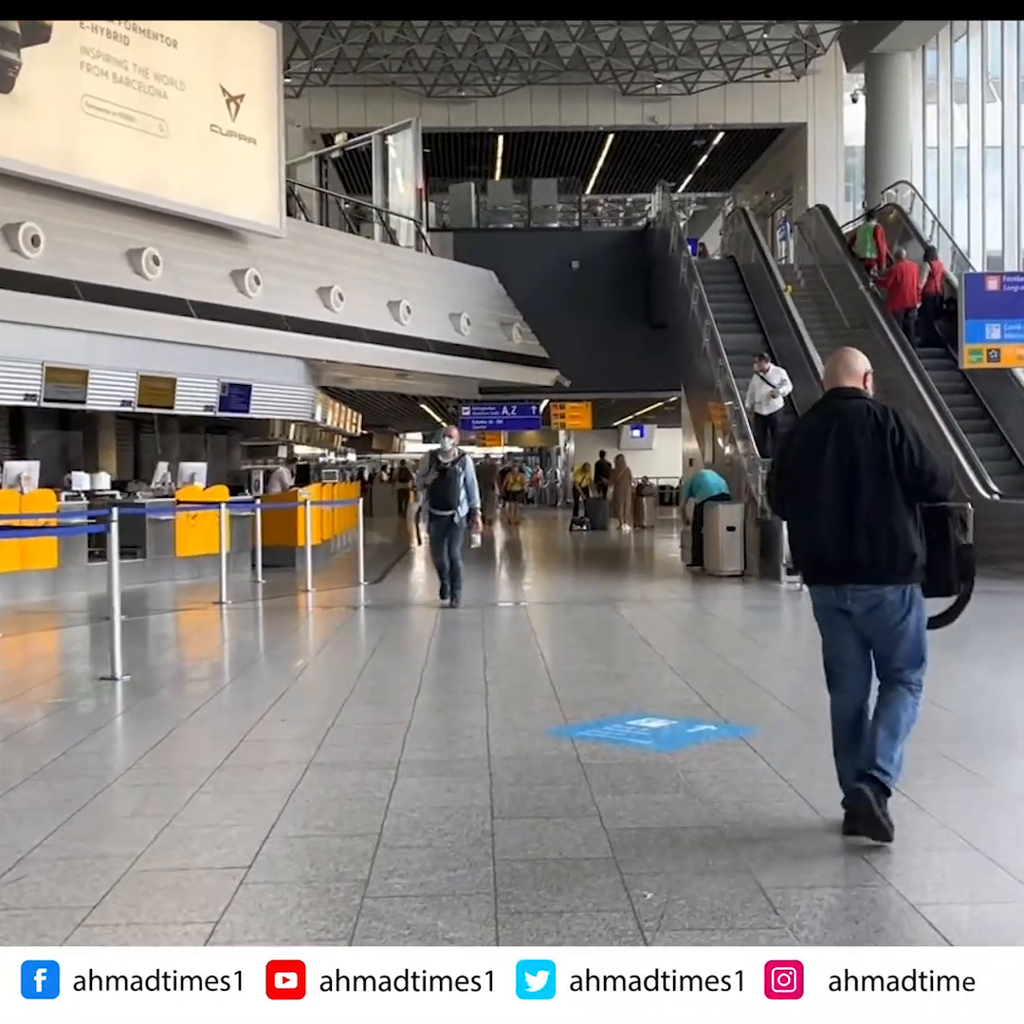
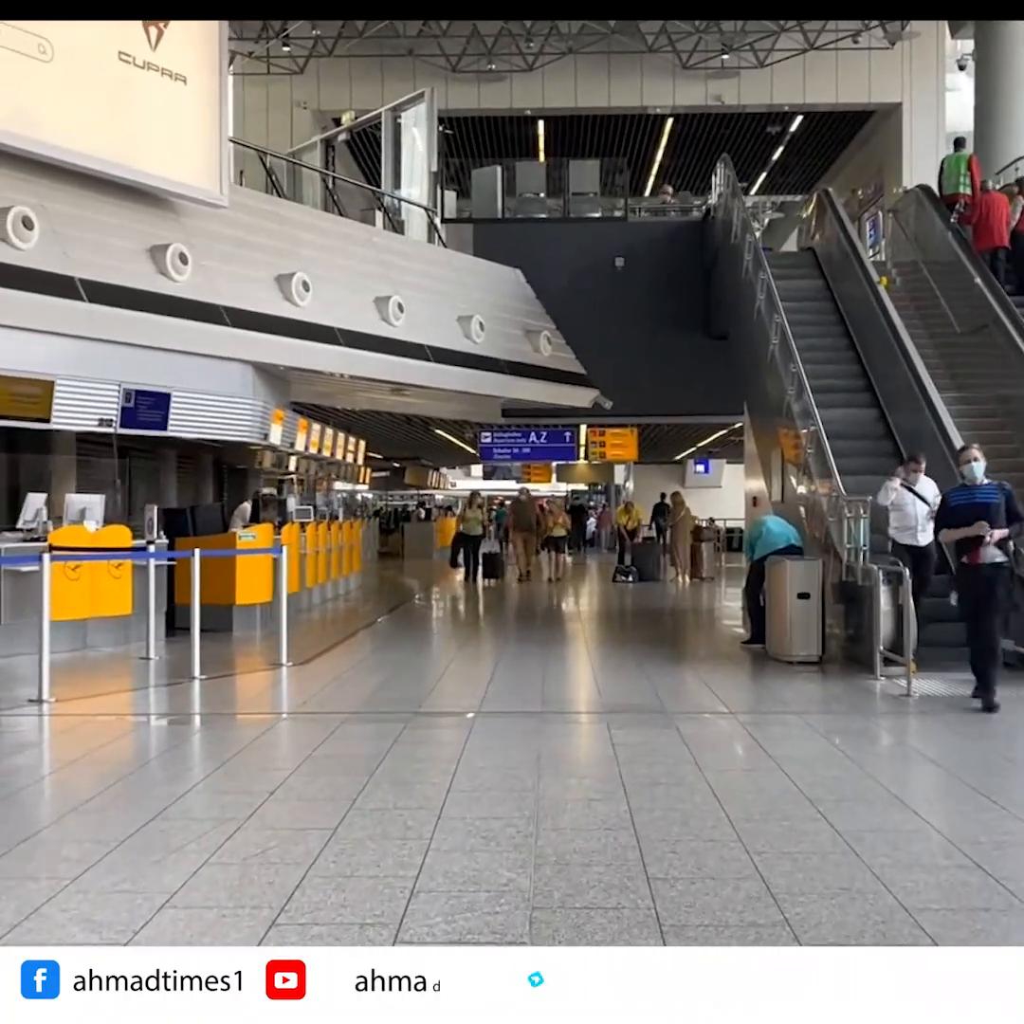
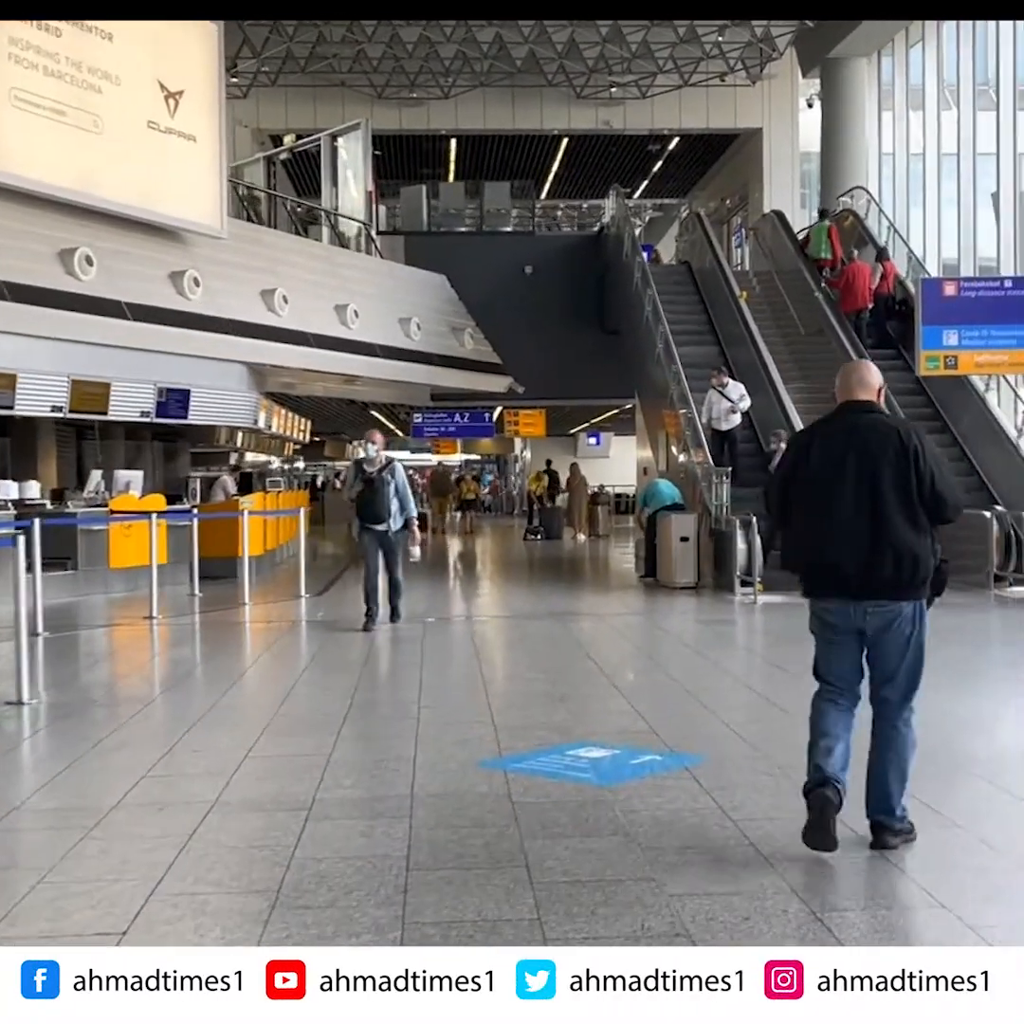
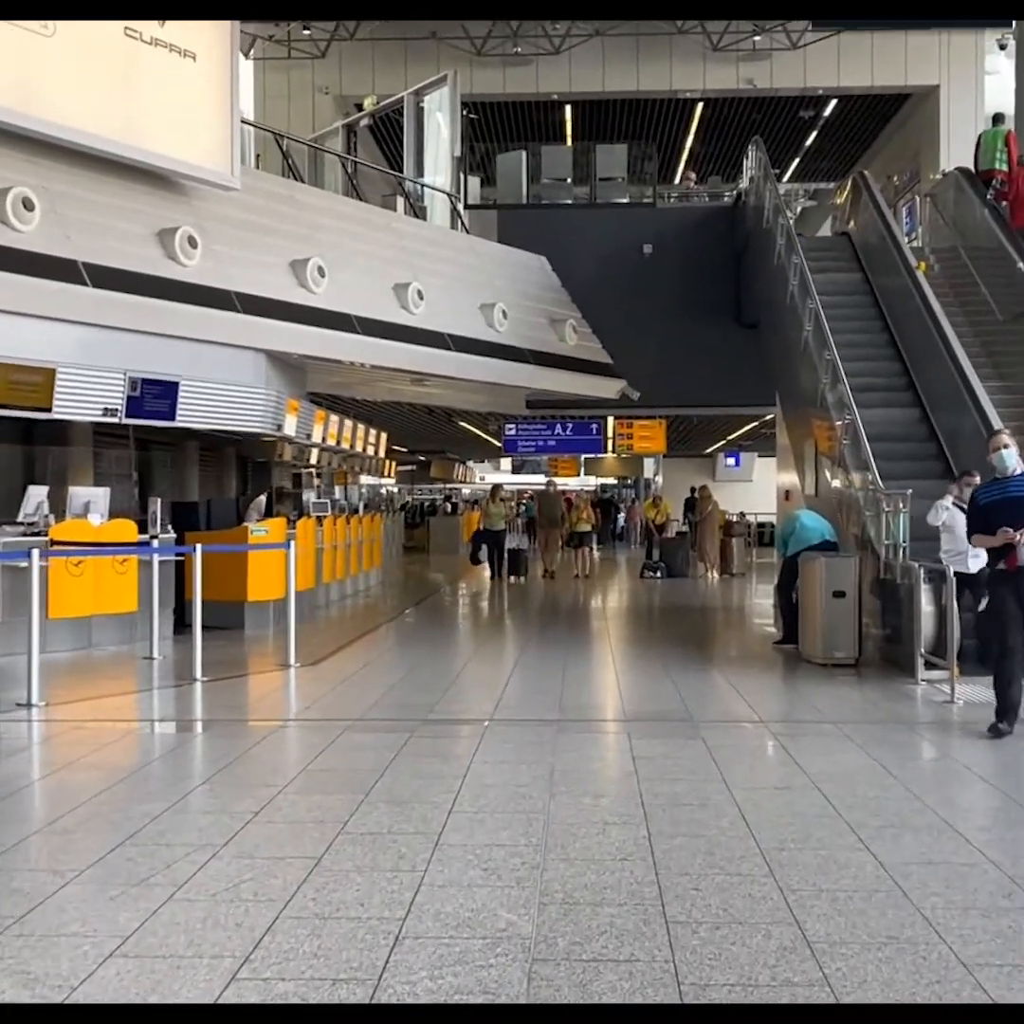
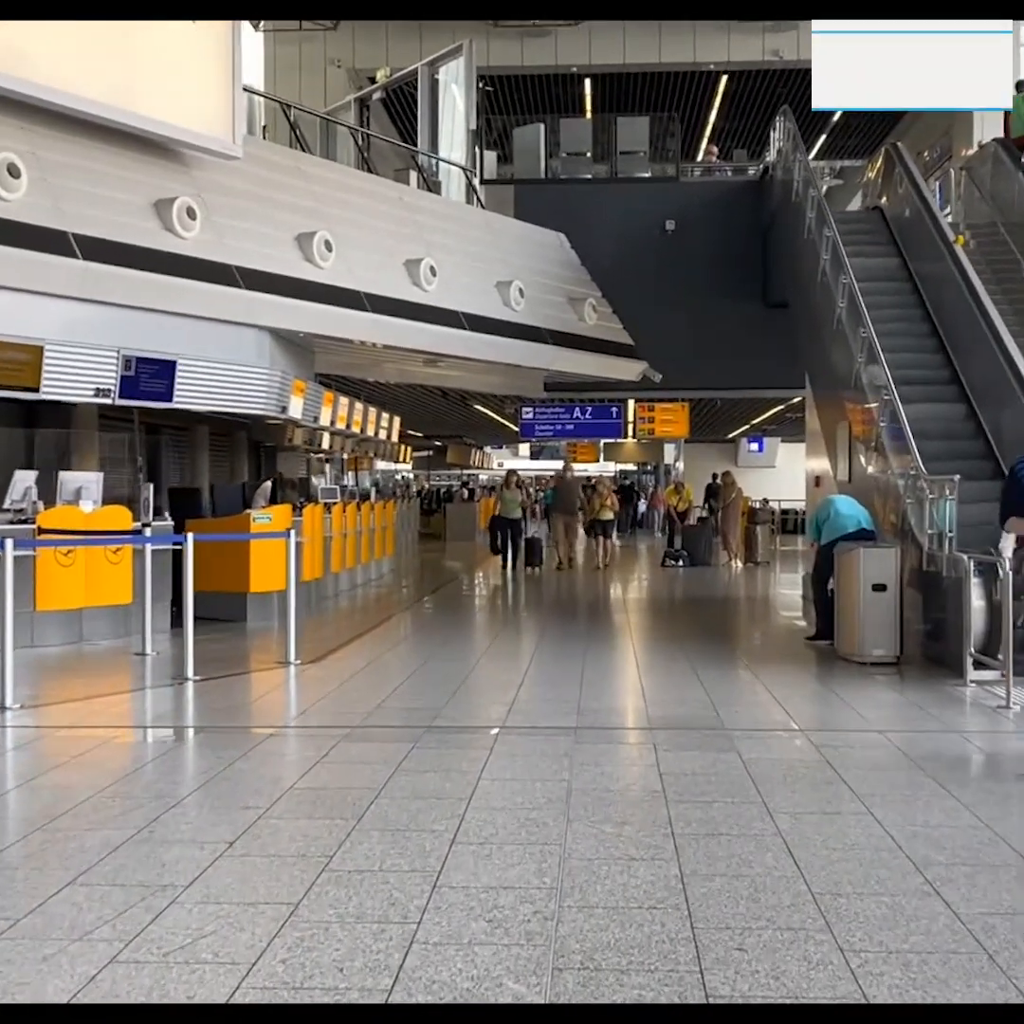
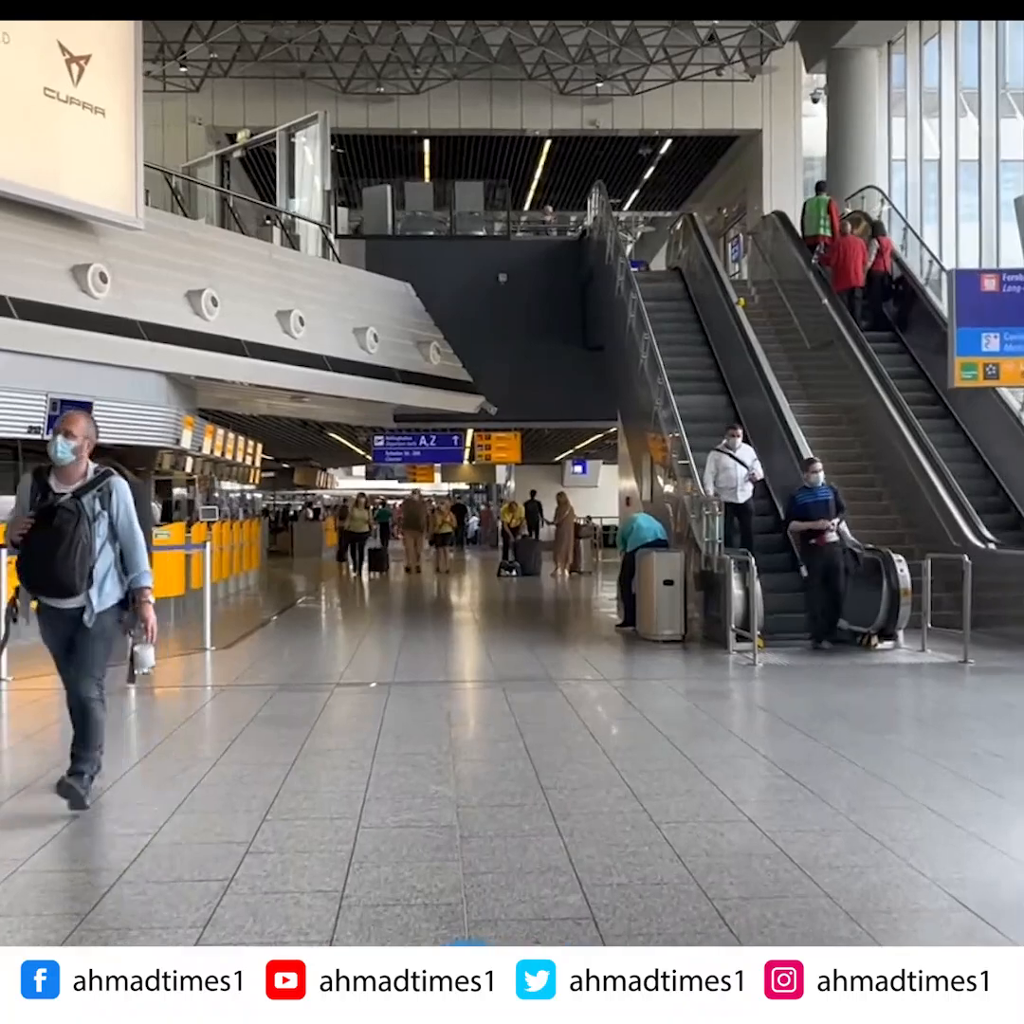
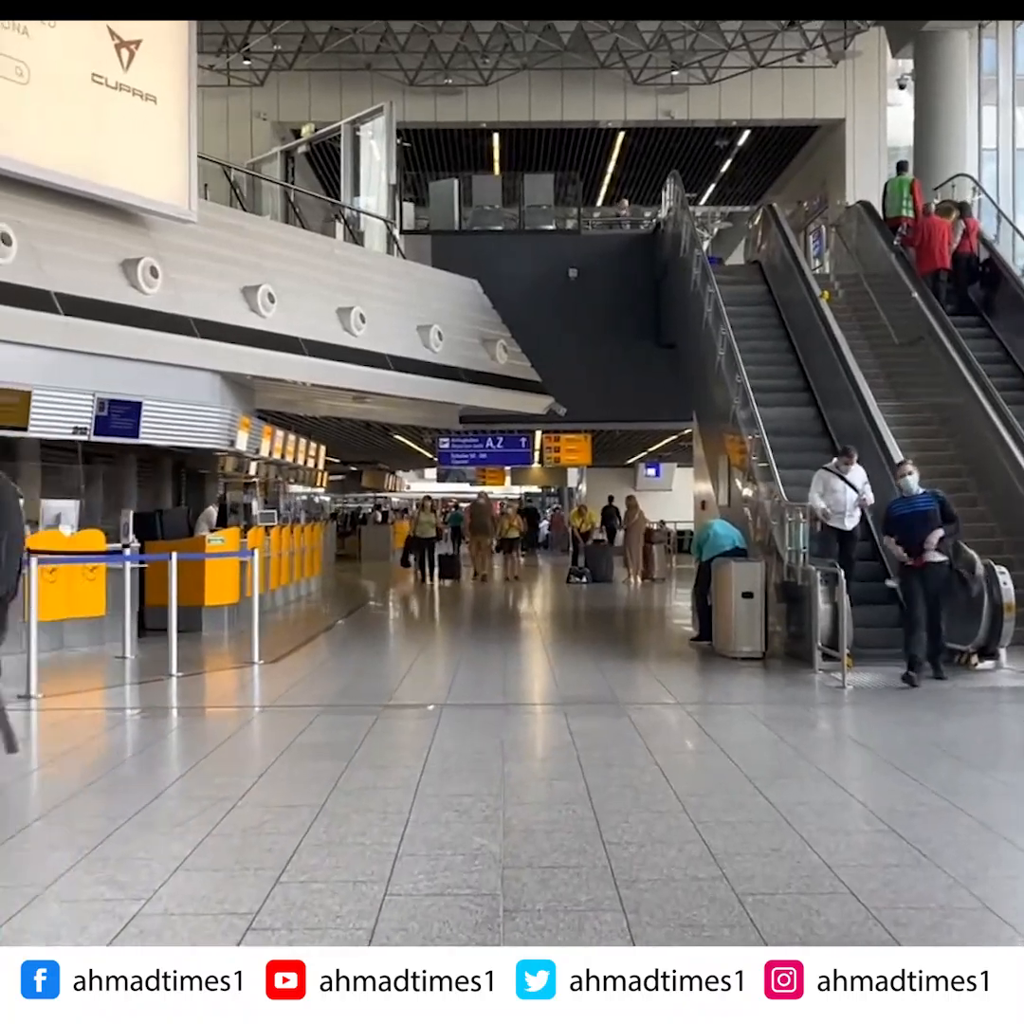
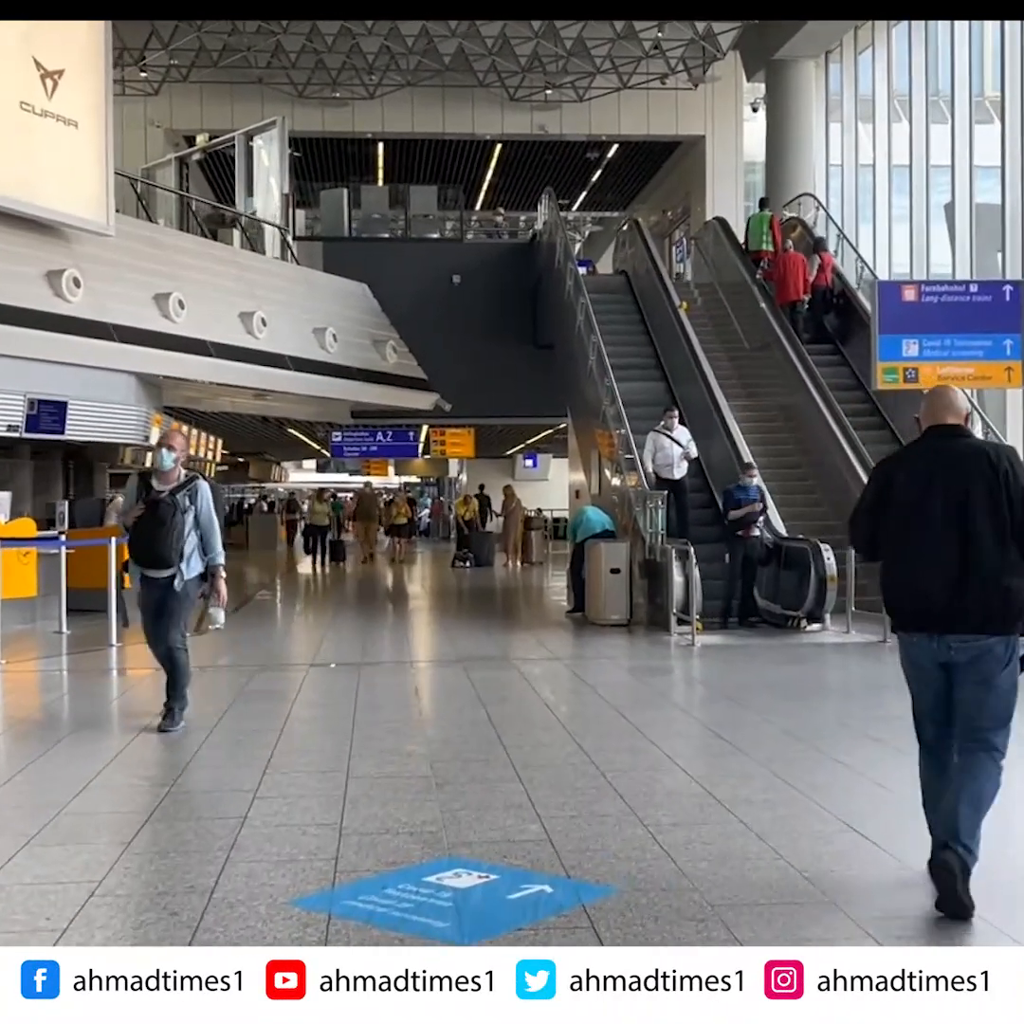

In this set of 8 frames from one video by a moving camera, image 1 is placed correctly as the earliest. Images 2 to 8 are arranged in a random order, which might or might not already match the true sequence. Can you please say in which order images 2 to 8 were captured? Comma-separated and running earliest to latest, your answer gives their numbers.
3, 8, 6, 7, 2, 4, 5
